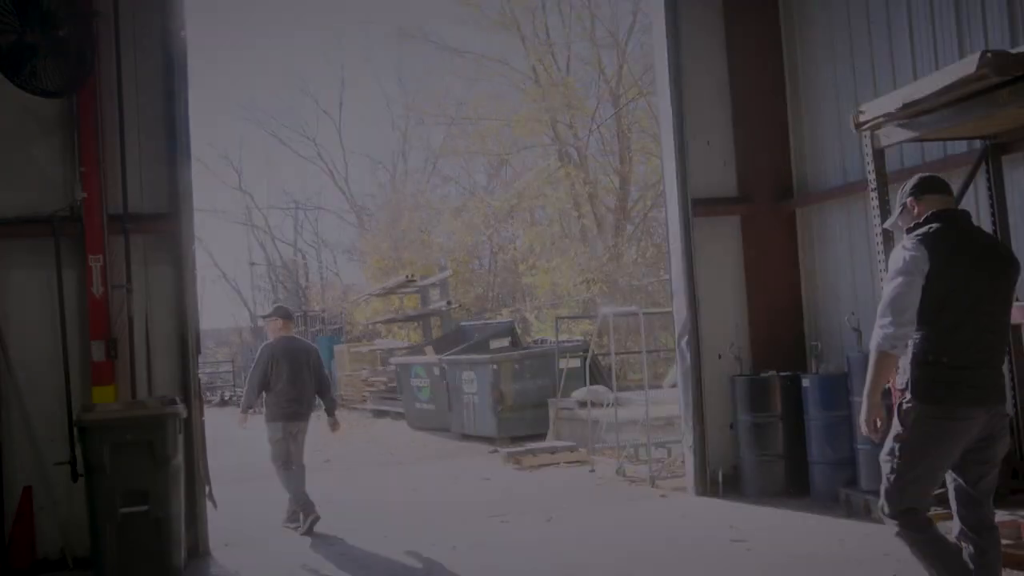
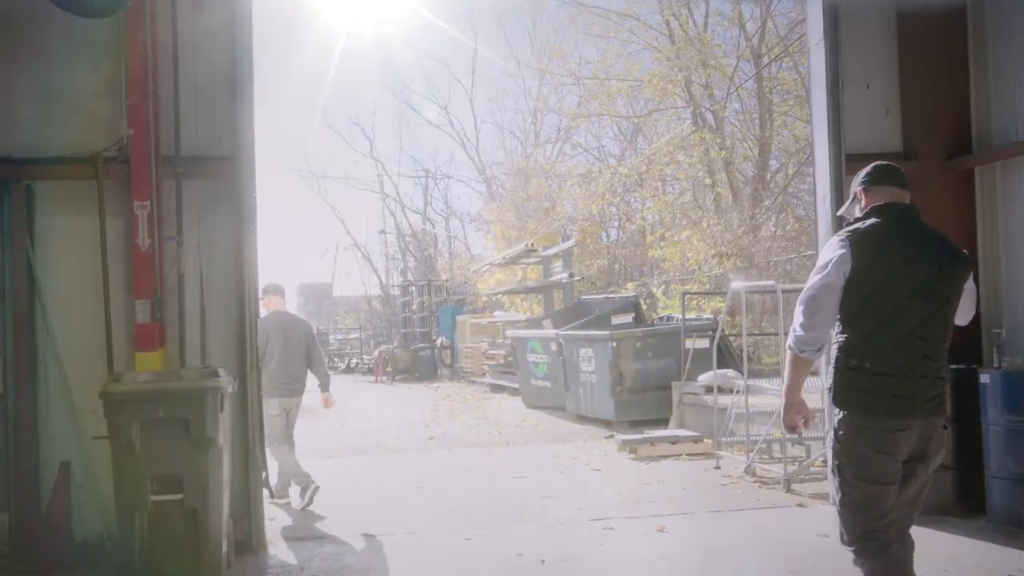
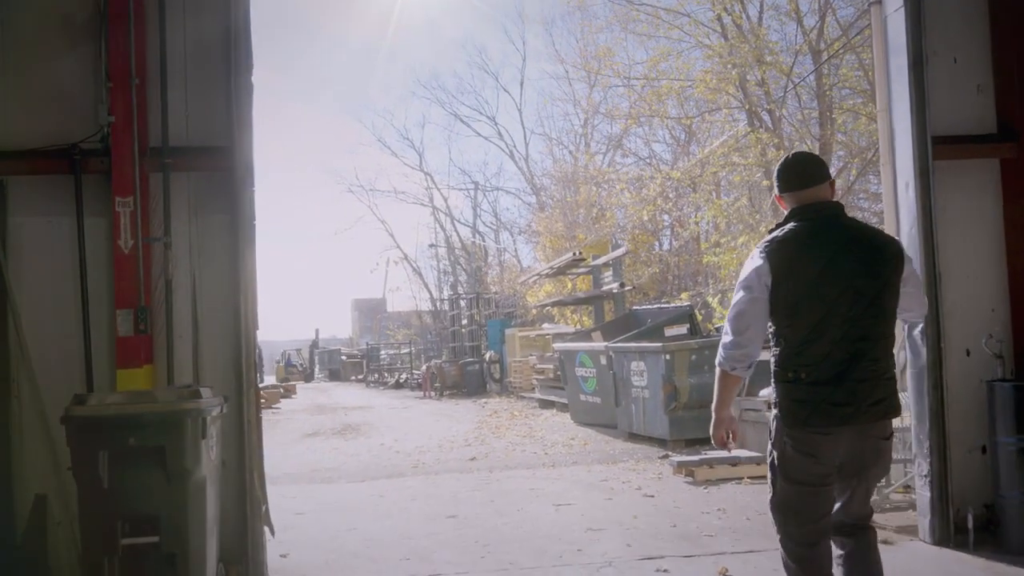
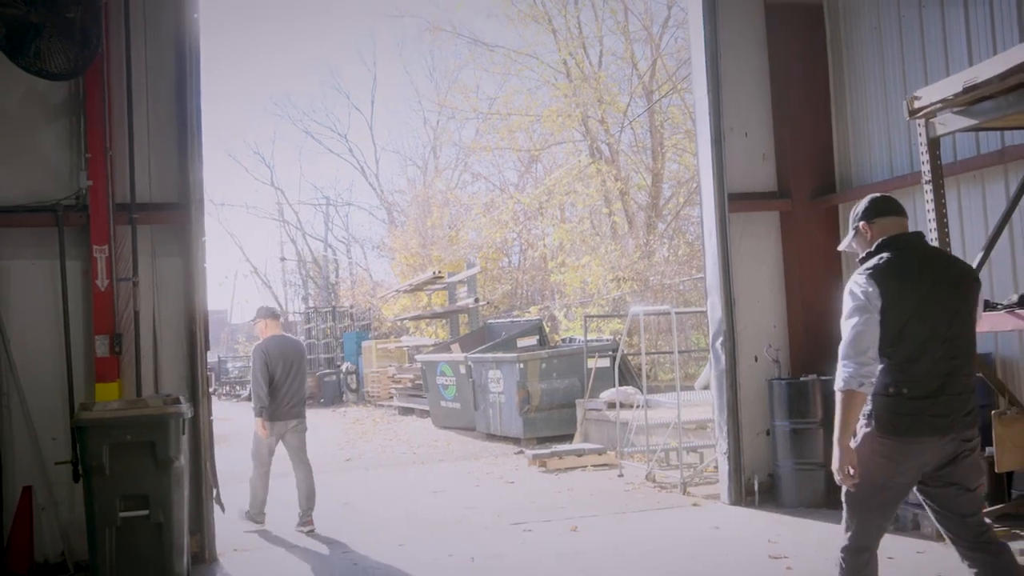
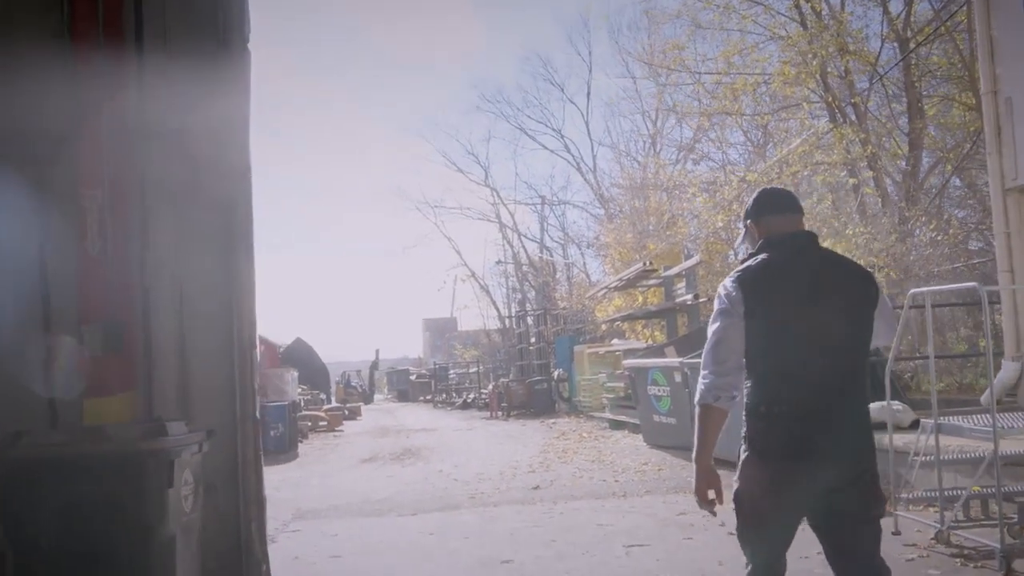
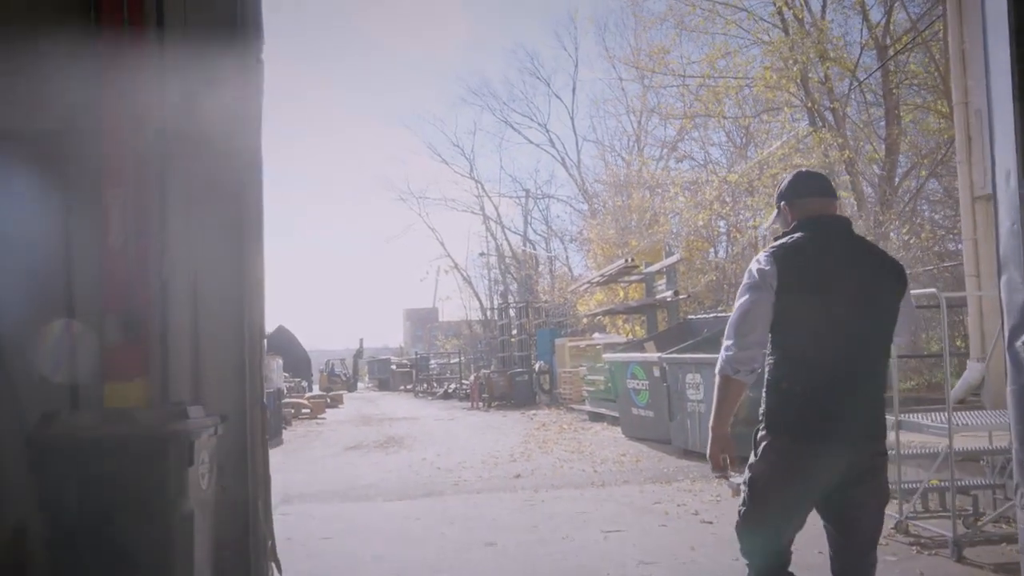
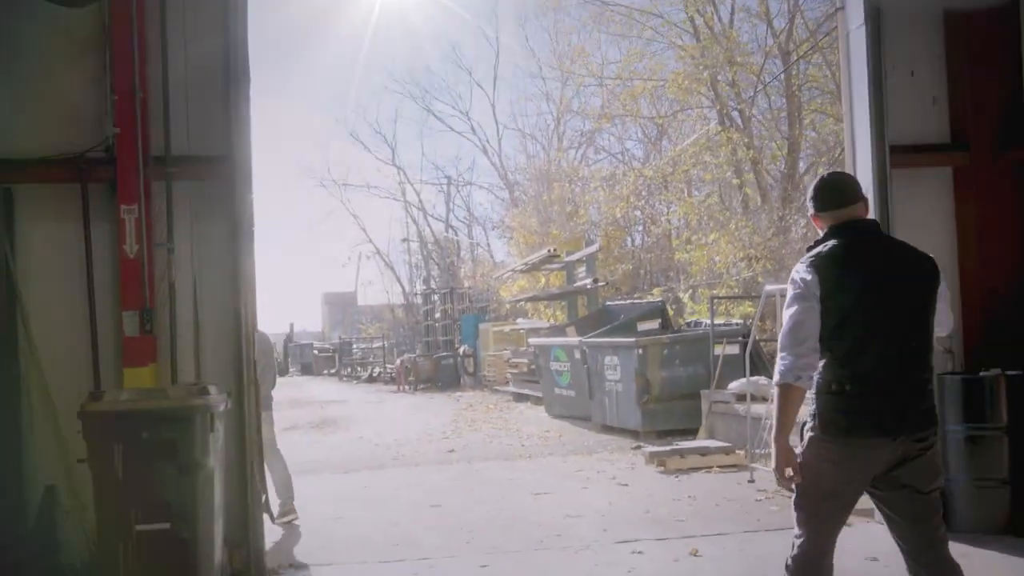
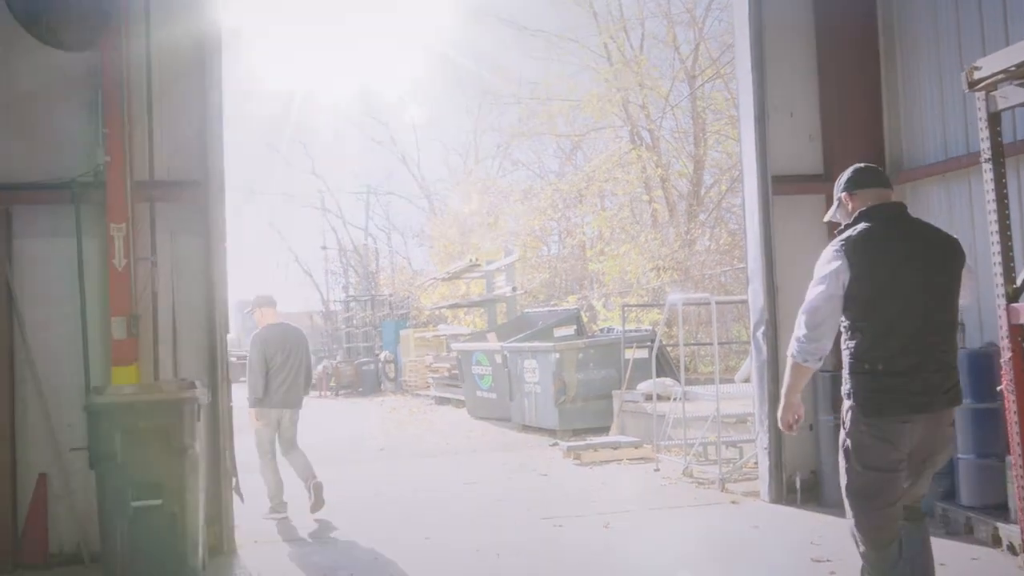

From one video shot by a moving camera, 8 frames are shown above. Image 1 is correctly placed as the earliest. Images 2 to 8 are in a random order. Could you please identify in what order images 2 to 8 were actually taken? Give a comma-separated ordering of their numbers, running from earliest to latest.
4, 8, 2, 7, 3, 6, 5
